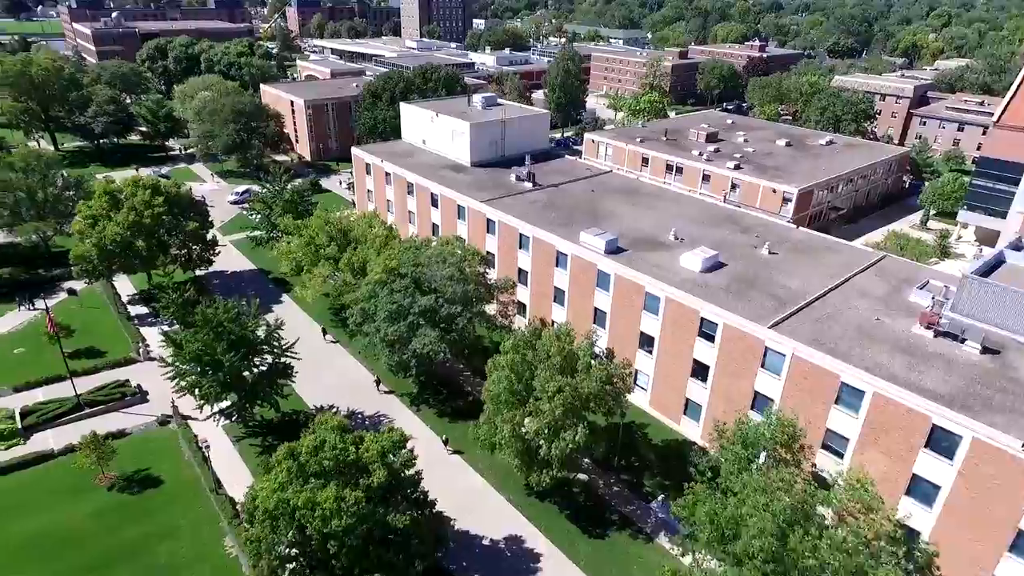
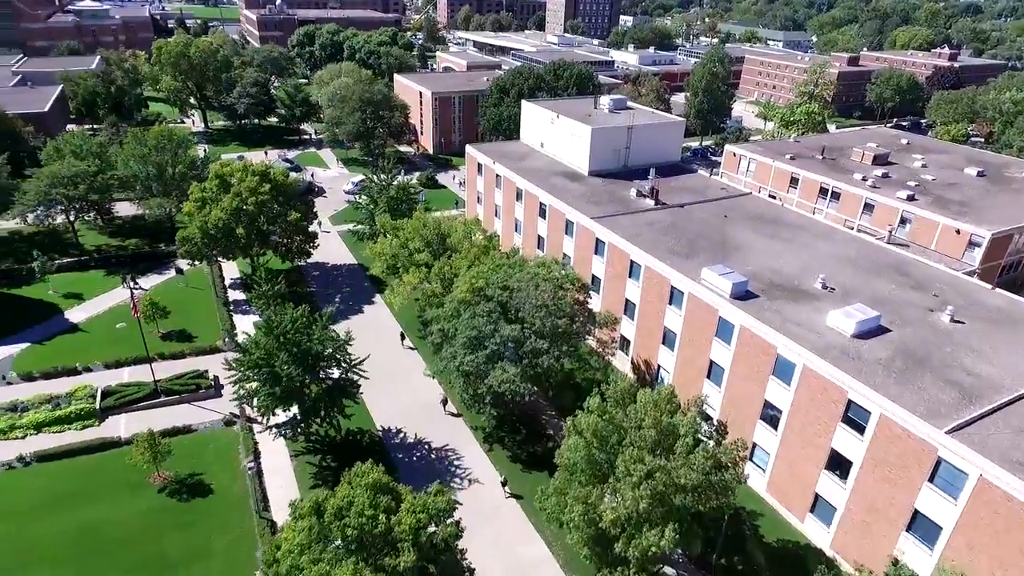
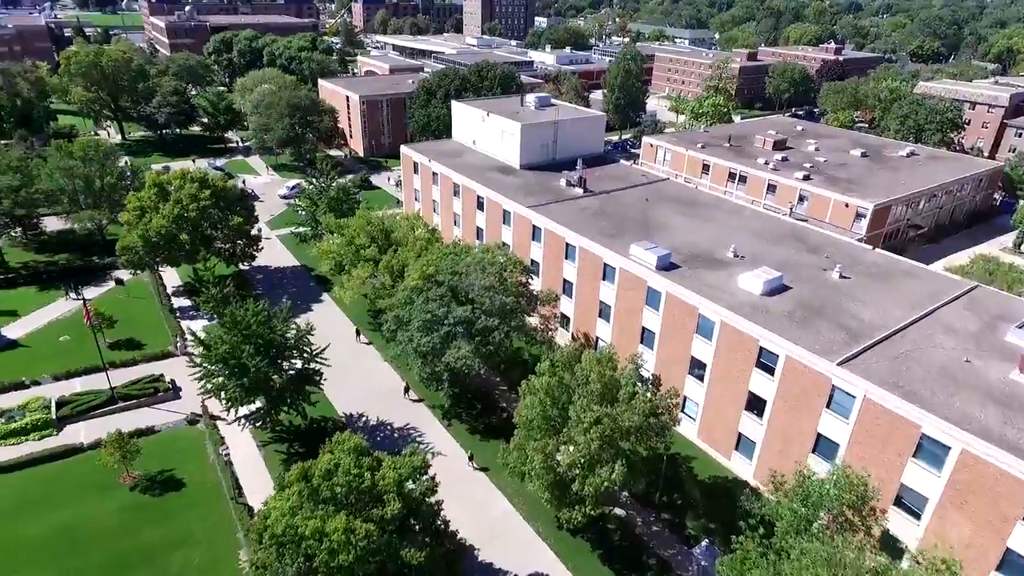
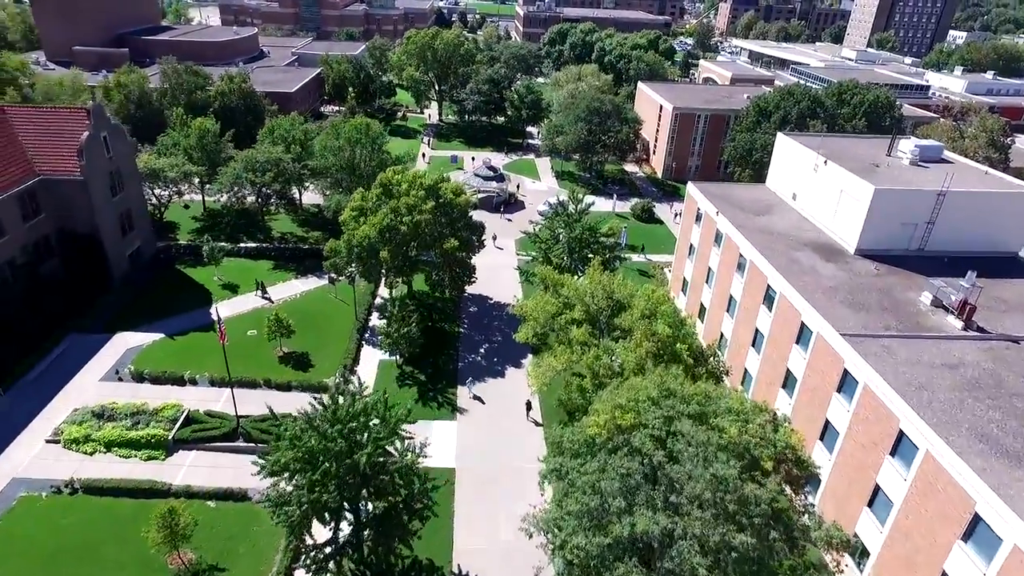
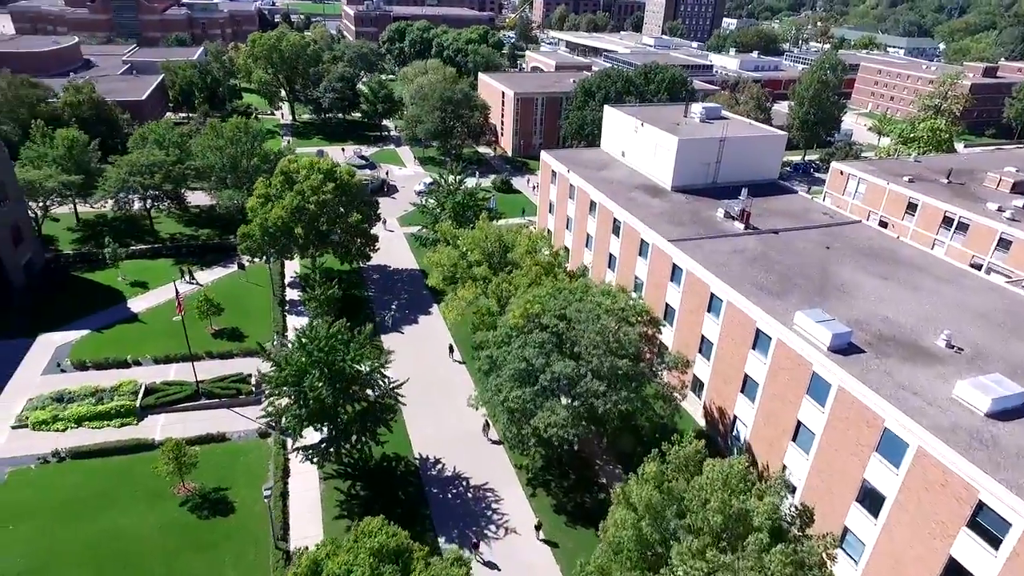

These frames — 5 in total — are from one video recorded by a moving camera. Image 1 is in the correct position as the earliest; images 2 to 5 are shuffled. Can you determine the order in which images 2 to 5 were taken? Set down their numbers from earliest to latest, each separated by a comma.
3, 2, 5, 4
